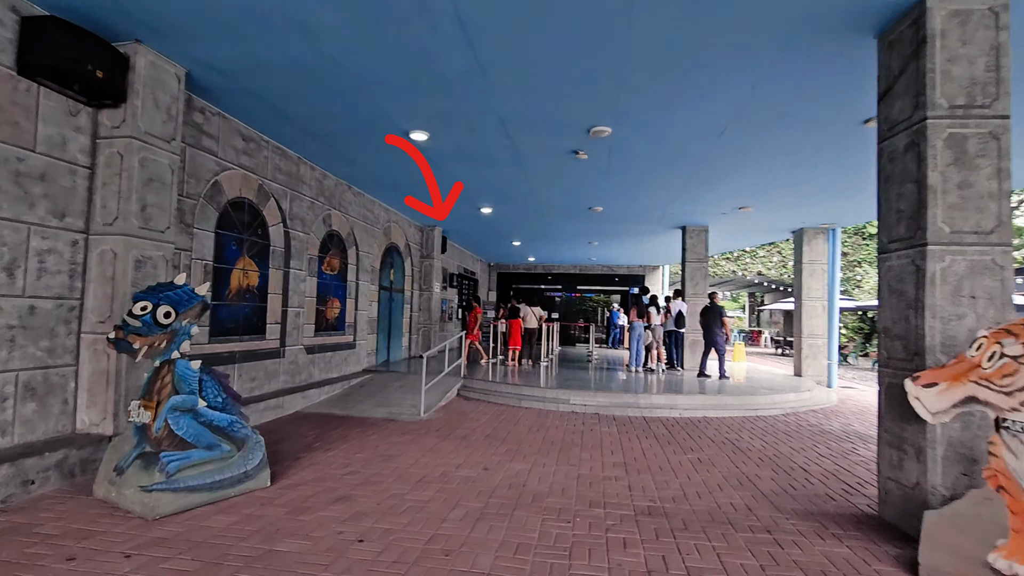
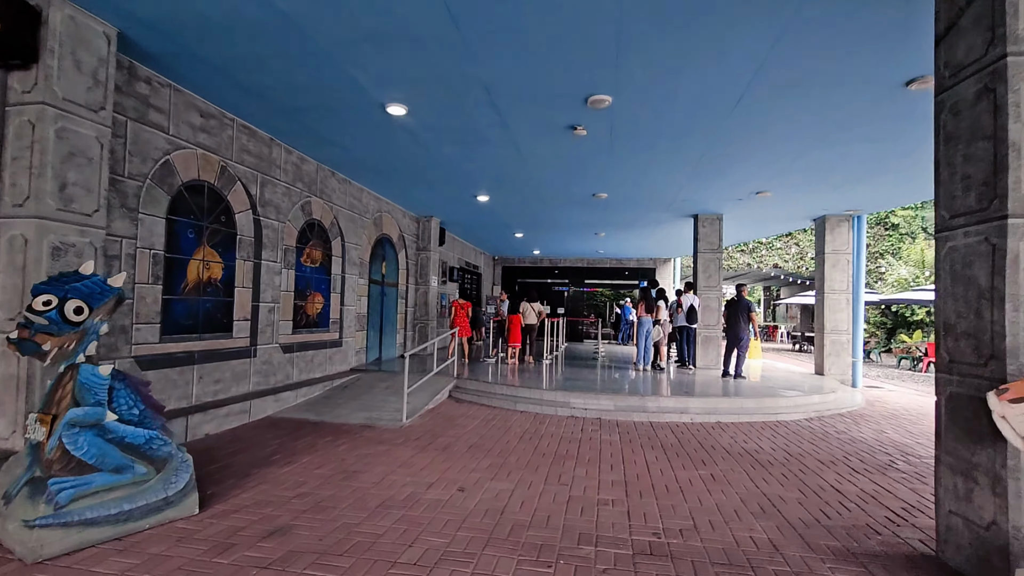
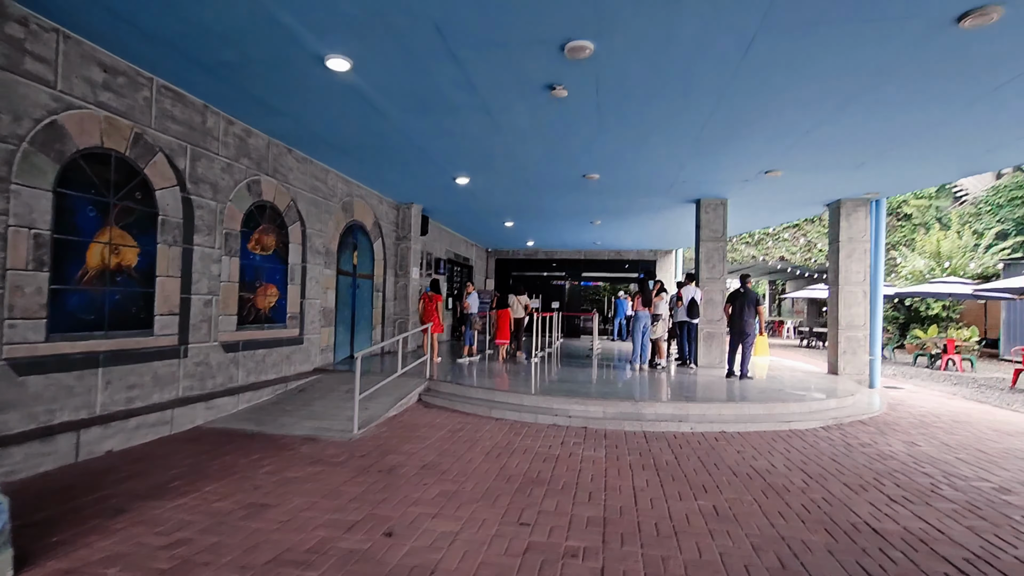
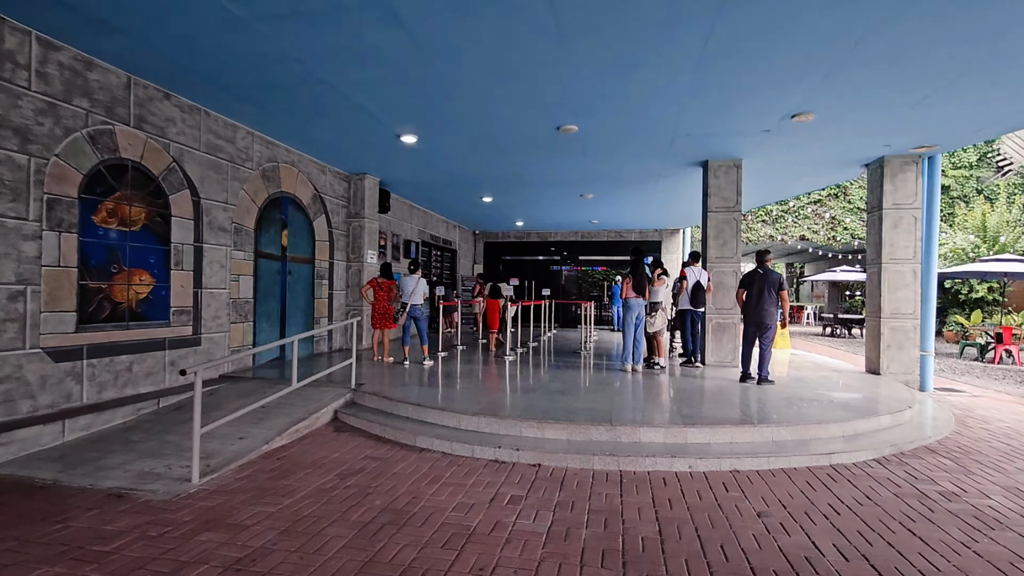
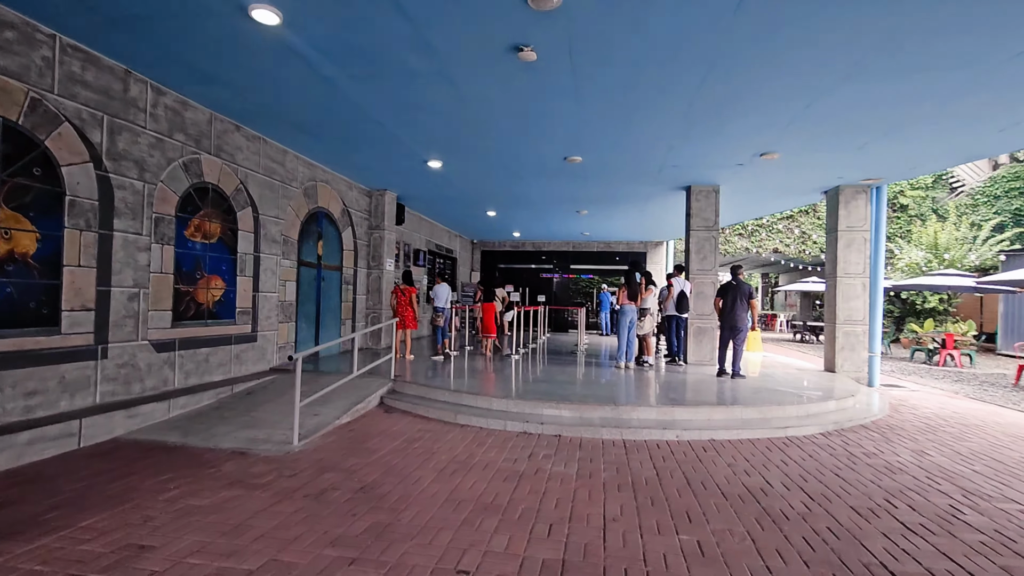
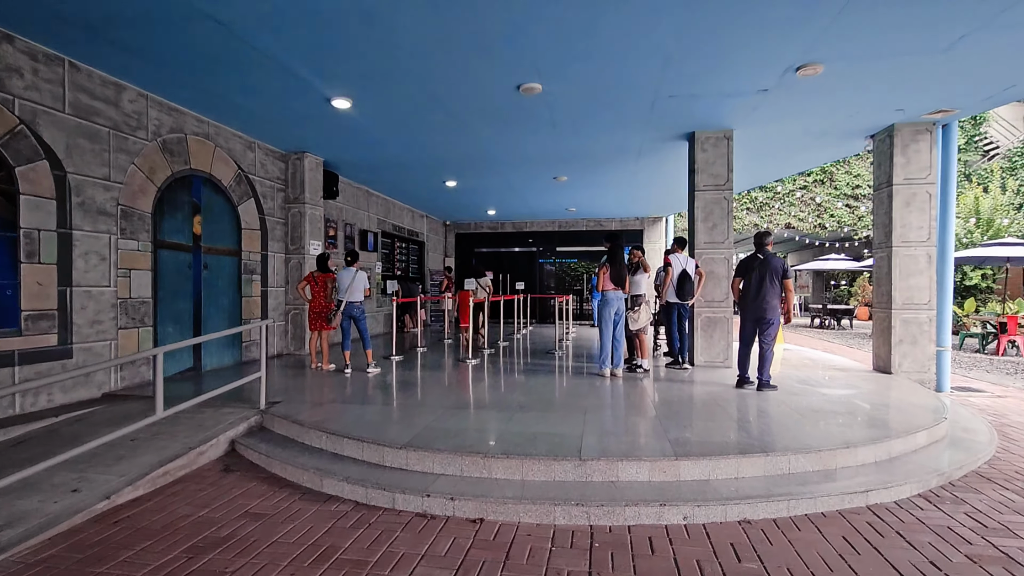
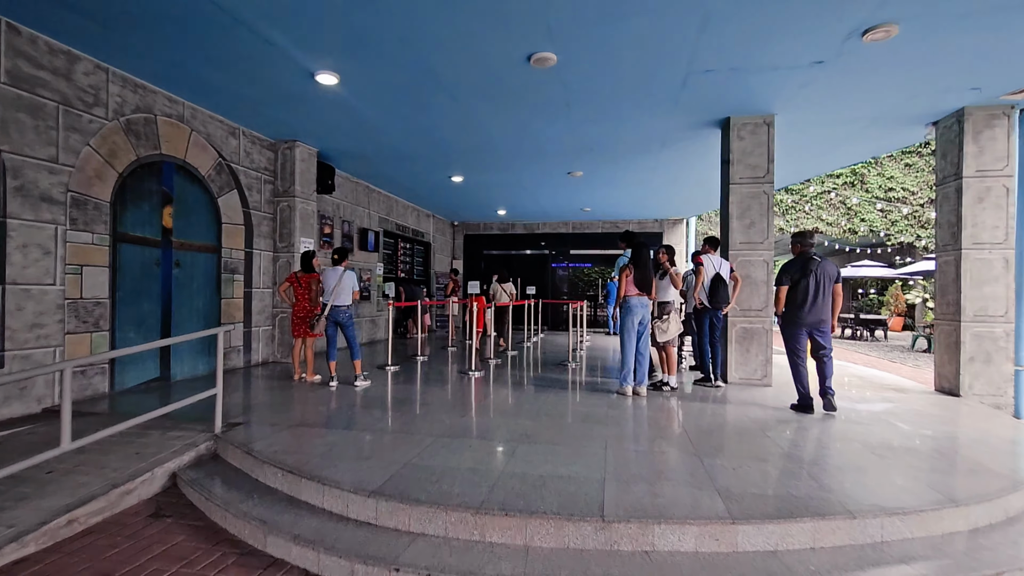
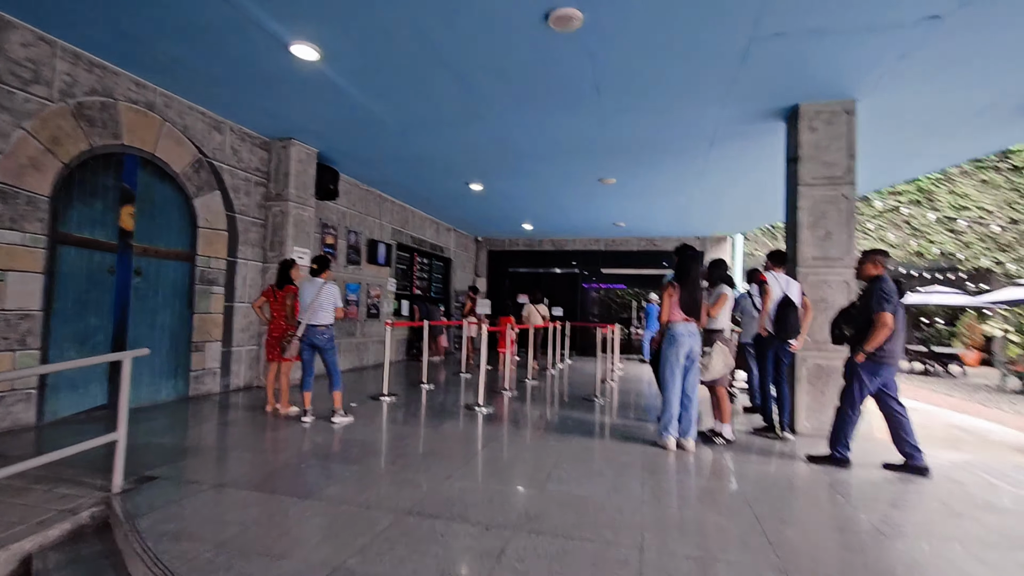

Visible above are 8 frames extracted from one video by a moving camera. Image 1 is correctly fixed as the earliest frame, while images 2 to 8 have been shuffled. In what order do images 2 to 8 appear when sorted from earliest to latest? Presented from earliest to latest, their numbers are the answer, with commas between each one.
2, 3, 5, 4, 6, 7, 8
